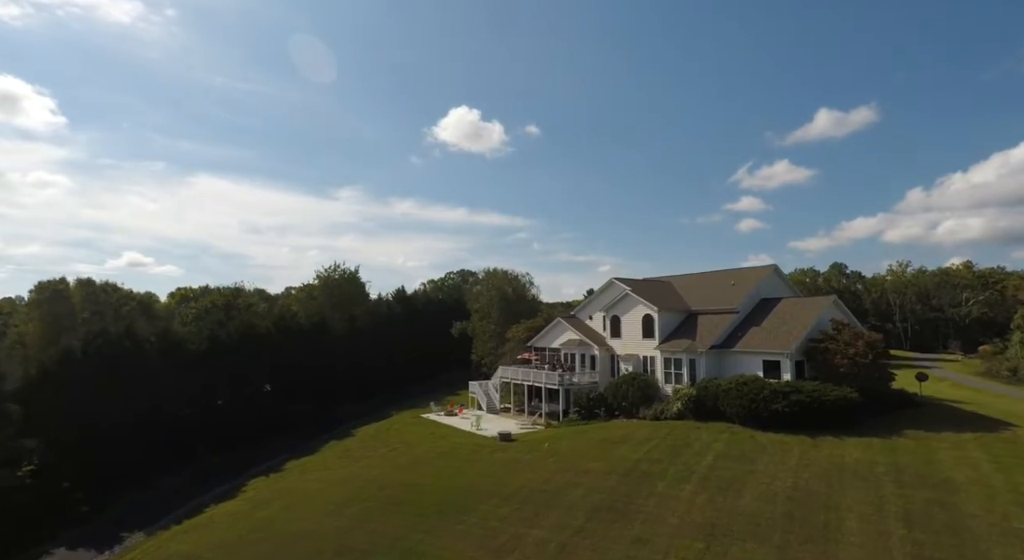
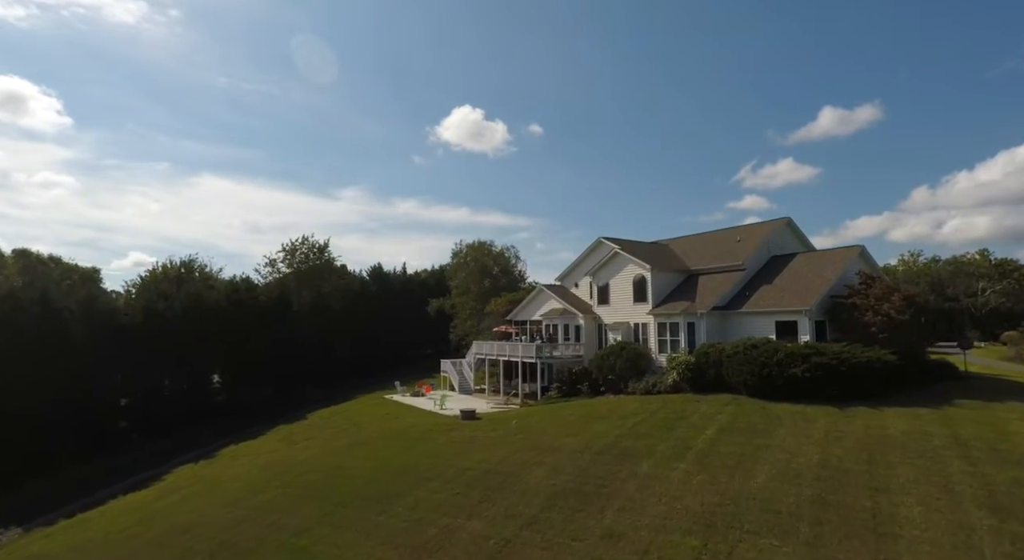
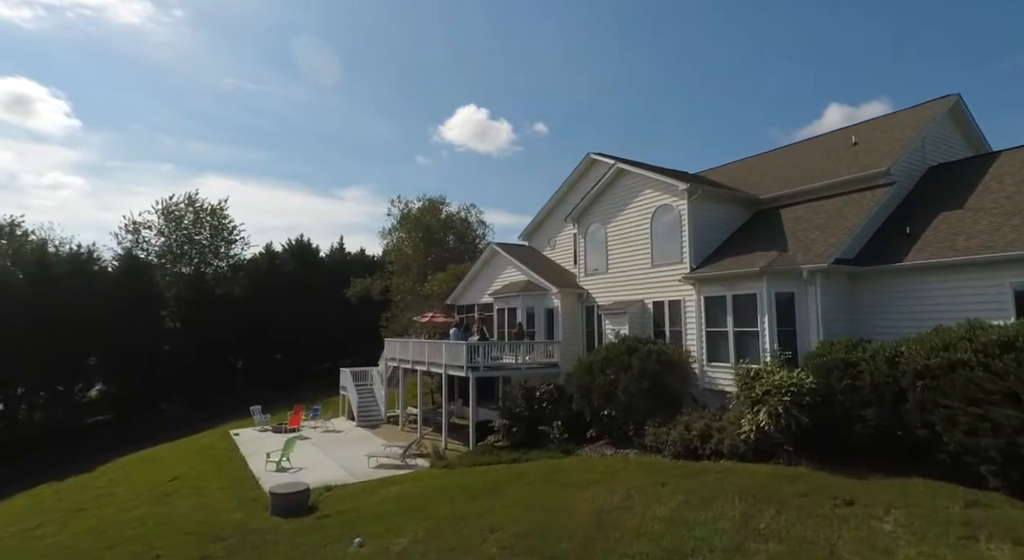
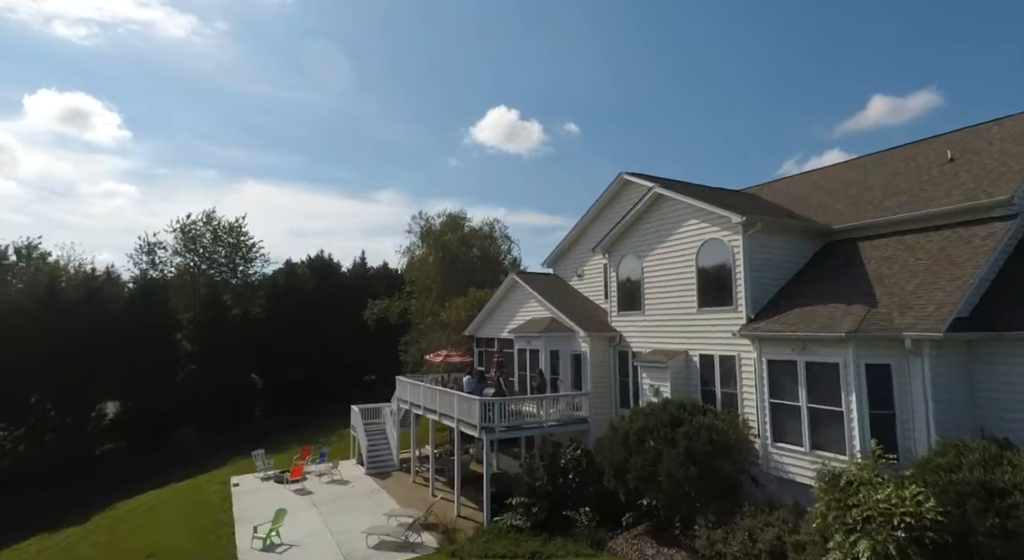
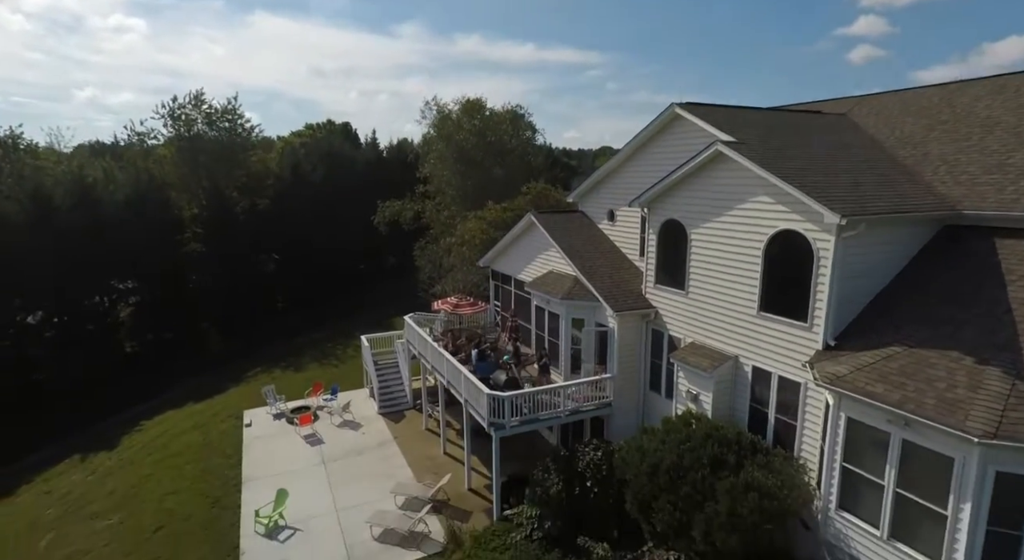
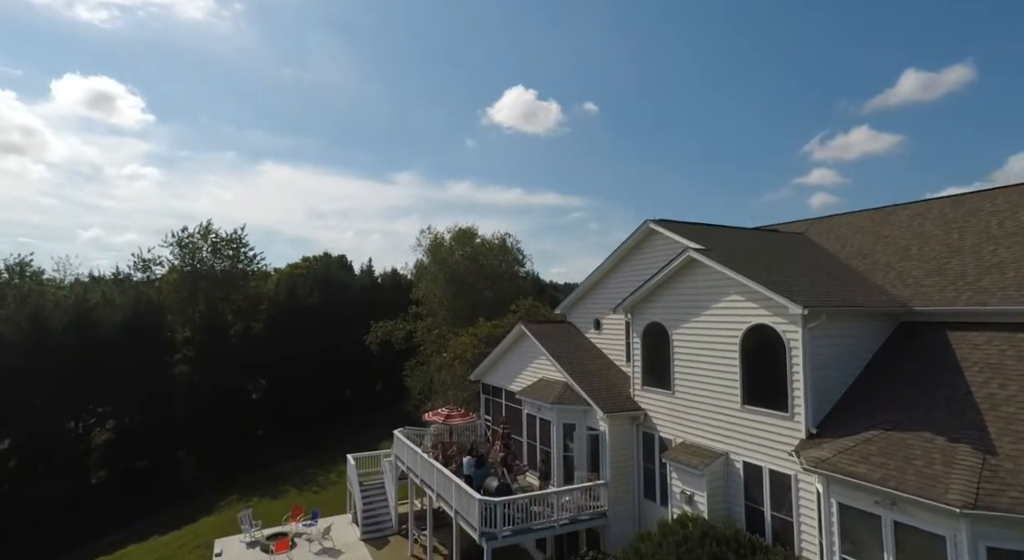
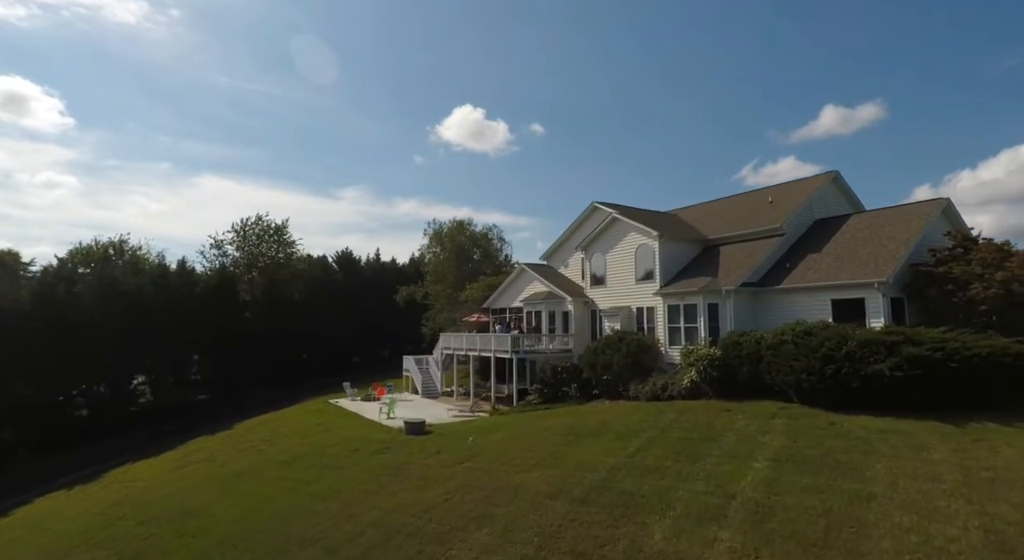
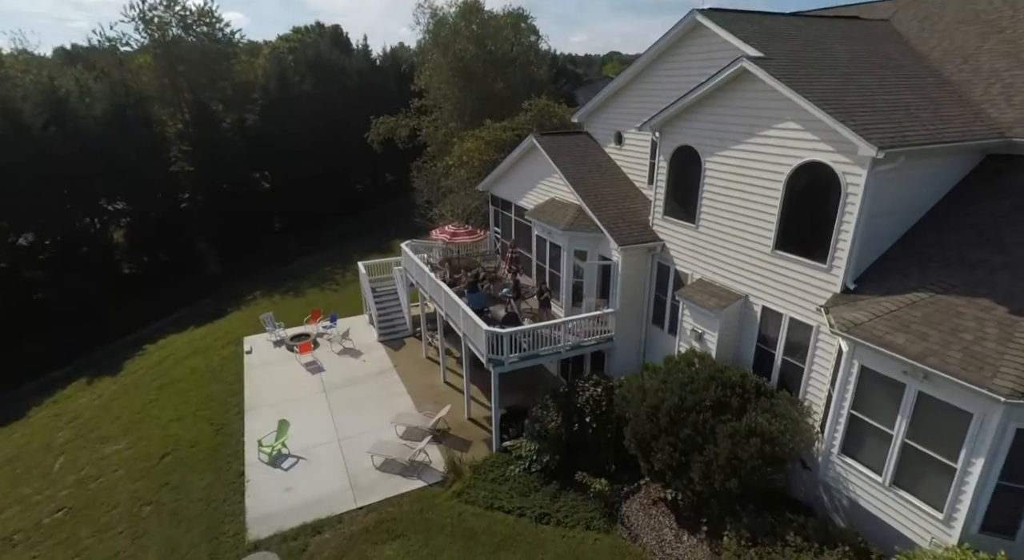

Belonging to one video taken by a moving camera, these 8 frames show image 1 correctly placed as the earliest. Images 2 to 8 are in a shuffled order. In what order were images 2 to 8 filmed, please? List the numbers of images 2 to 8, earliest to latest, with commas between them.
2, 7, 3, 4, 6, 5, 8
